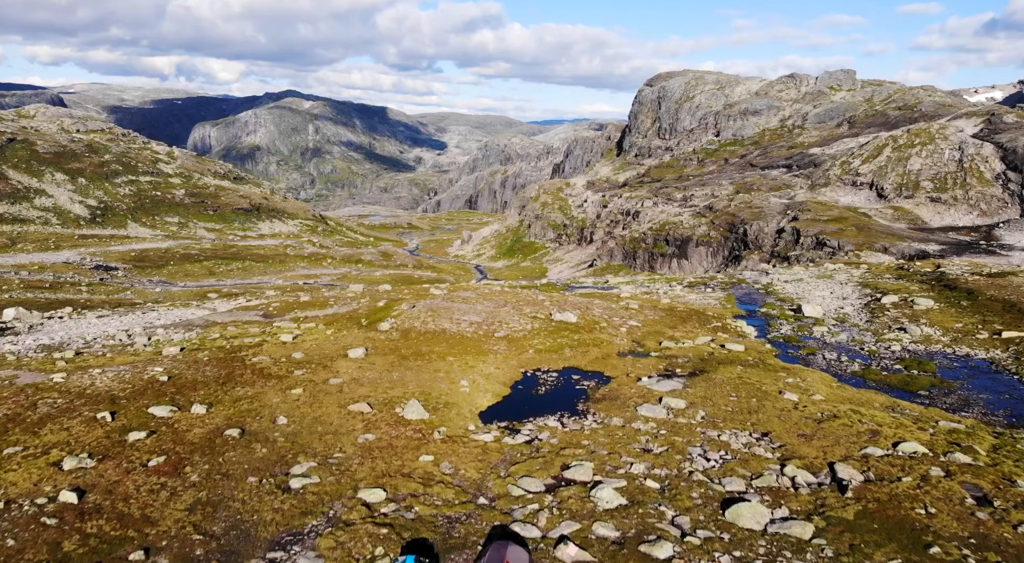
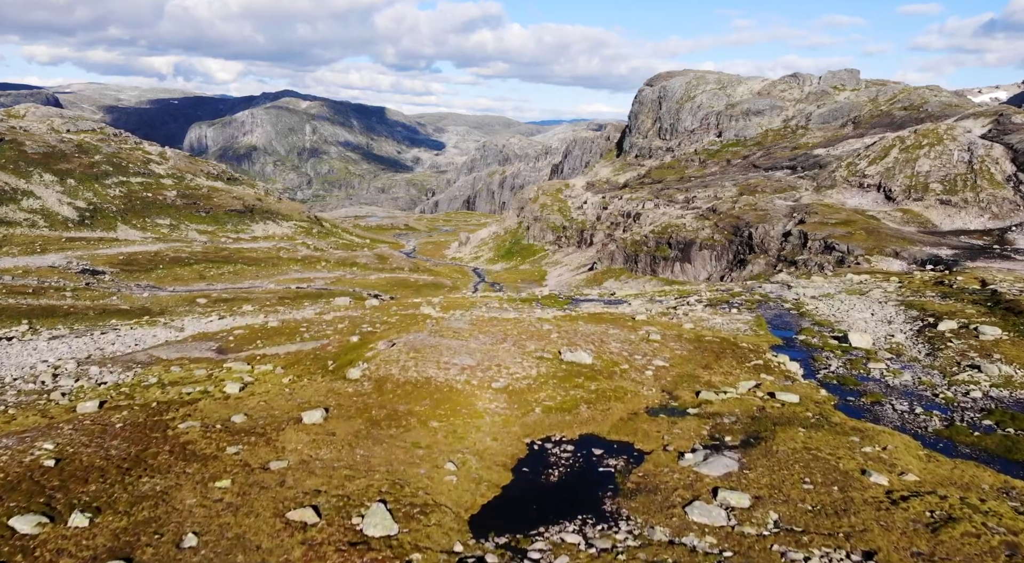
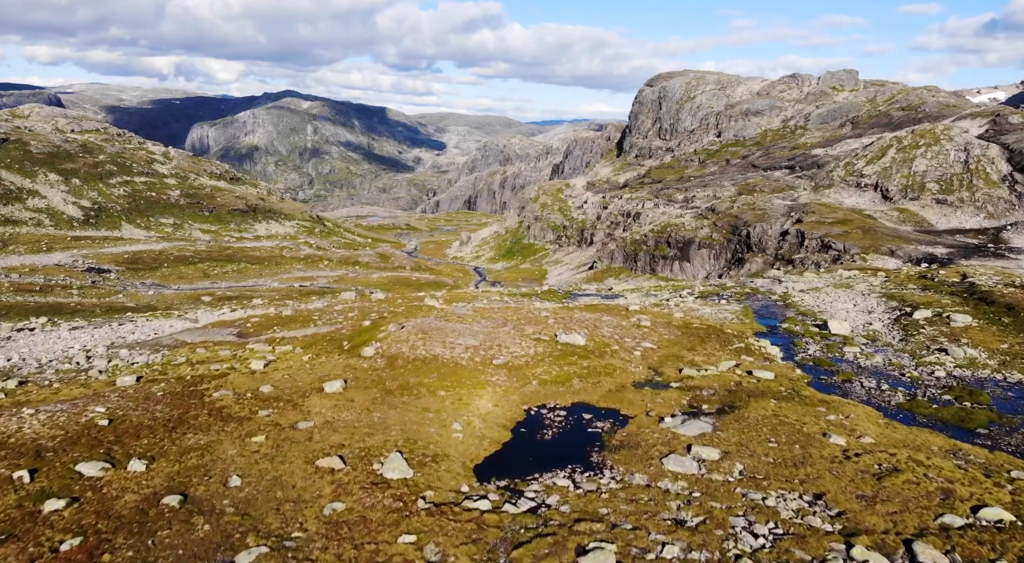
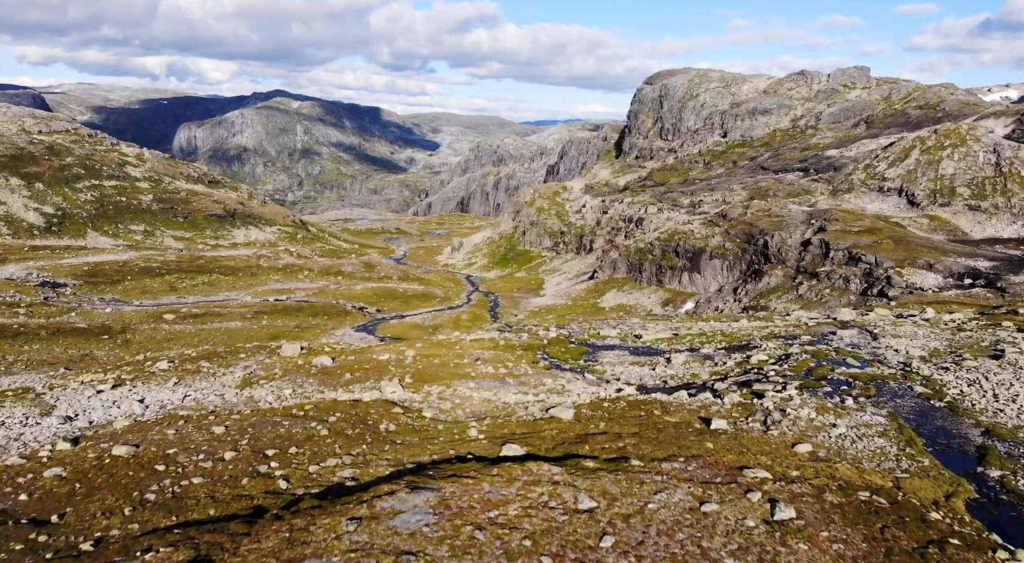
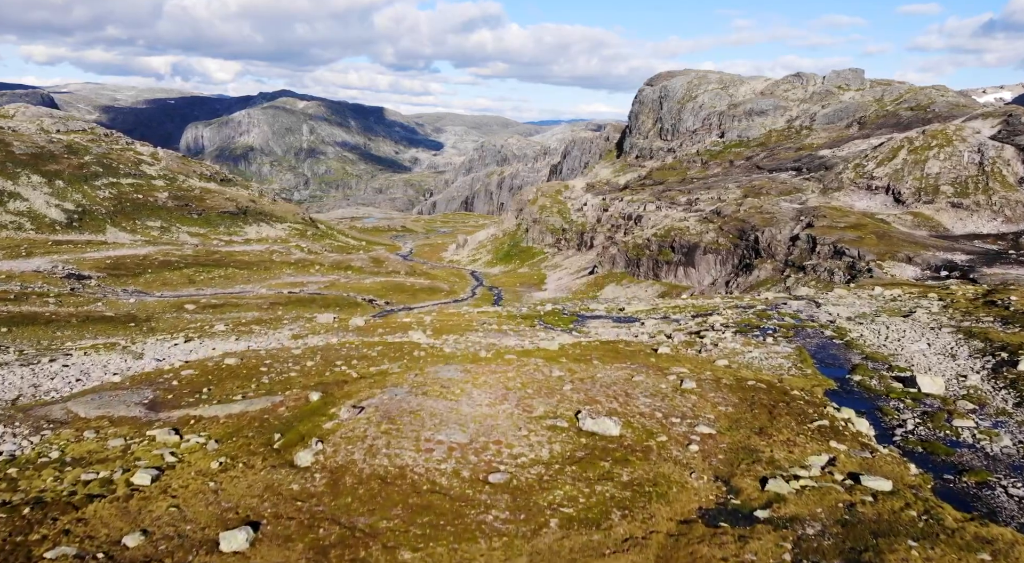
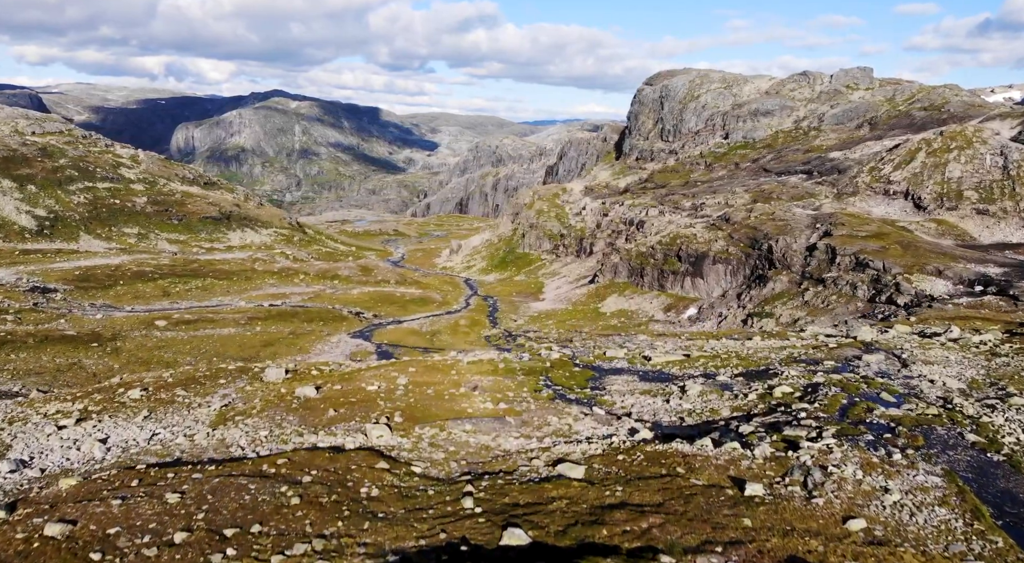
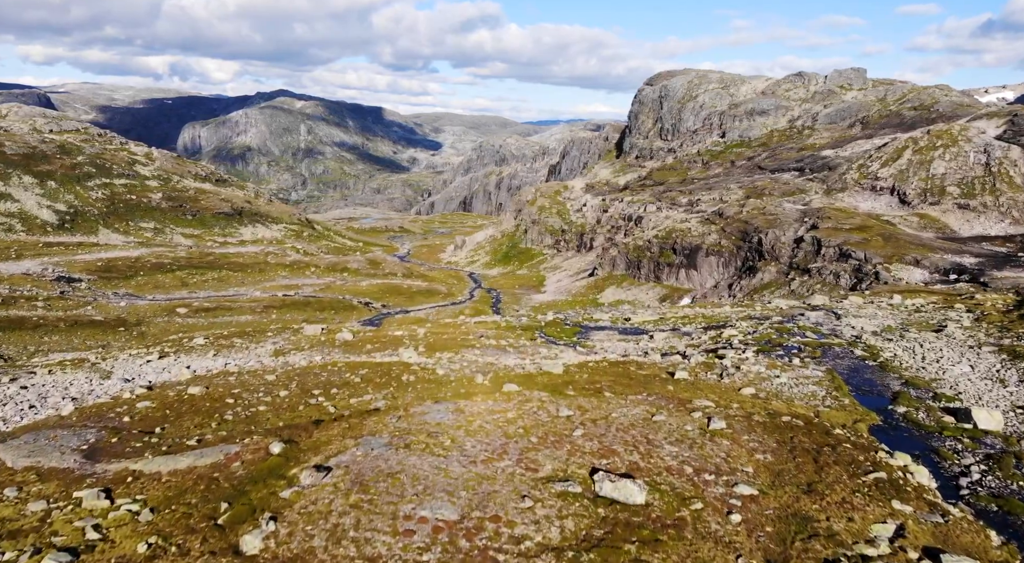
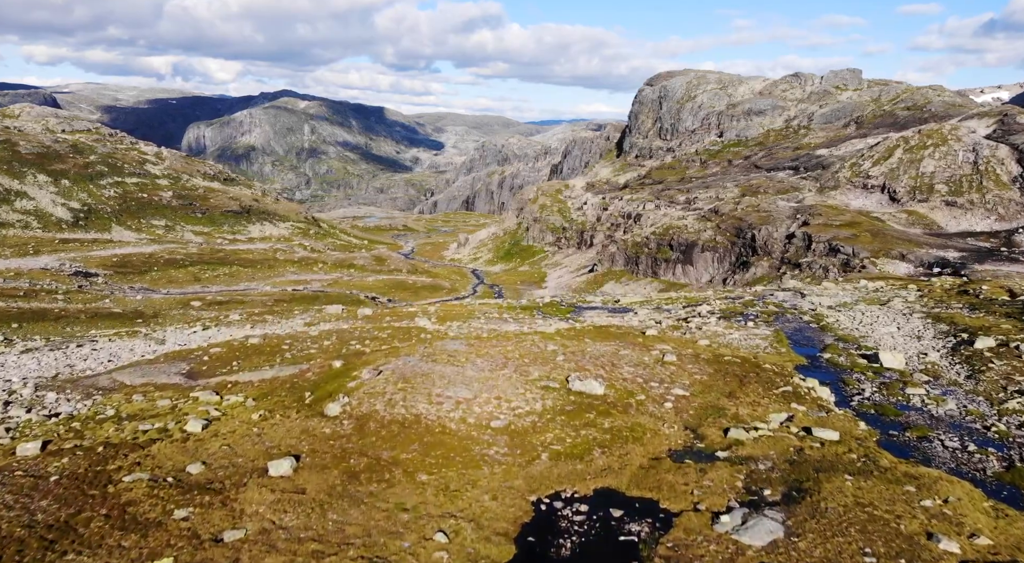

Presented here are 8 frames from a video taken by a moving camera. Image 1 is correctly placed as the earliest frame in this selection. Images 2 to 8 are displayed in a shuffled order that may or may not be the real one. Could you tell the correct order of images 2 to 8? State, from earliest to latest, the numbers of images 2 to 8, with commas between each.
3, 2, 8, 5, 7, 4, 6
